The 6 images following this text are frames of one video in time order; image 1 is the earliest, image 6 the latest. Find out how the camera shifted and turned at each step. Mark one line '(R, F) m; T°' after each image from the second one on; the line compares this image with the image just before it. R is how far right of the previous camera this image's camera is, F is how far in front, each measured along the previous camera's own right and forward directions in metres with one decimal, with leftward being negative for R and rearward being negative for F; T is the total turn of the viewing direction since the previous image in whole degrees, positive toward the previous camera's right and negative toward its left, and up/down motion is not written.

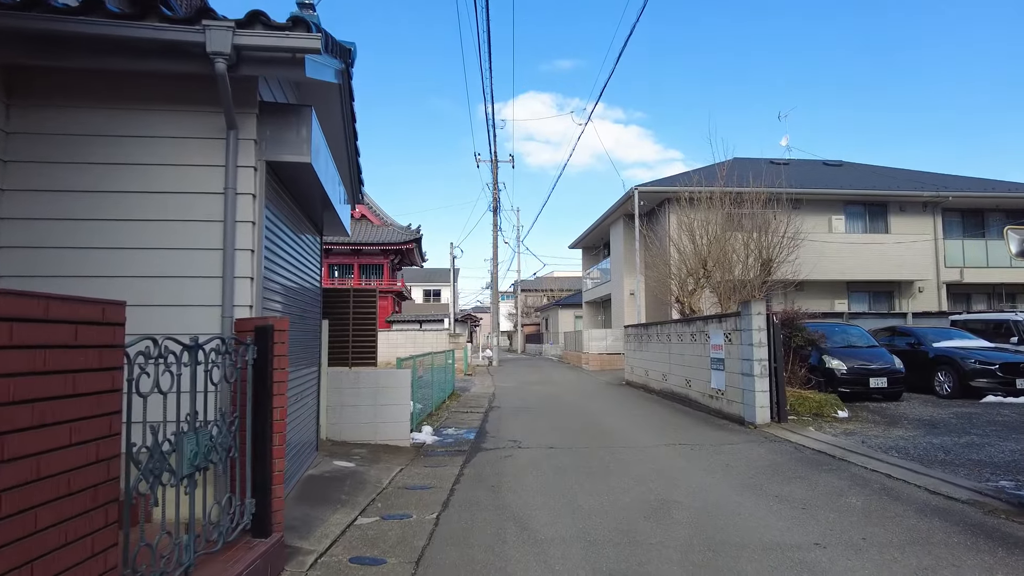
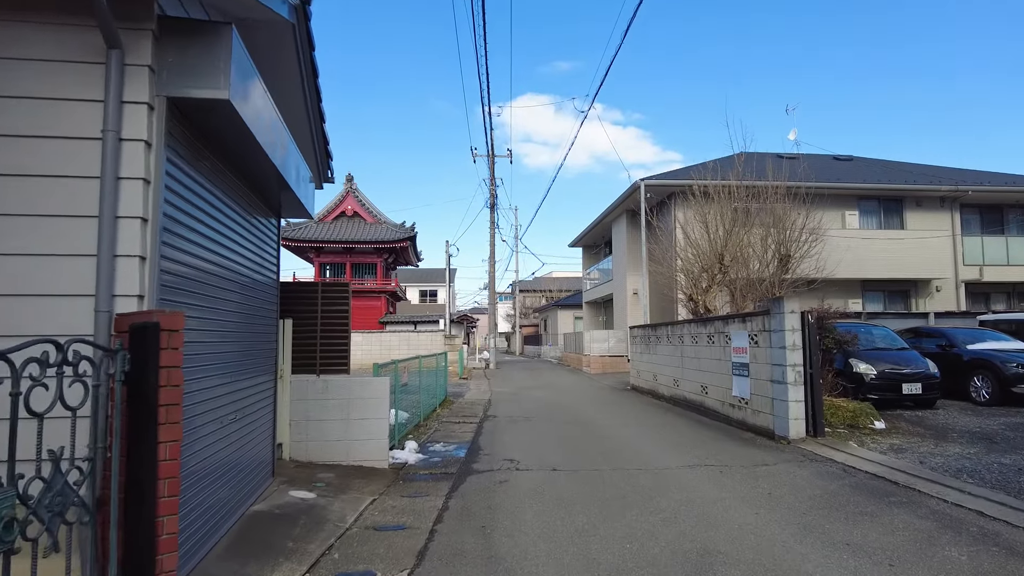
(0.0, +1.1) m; 0°
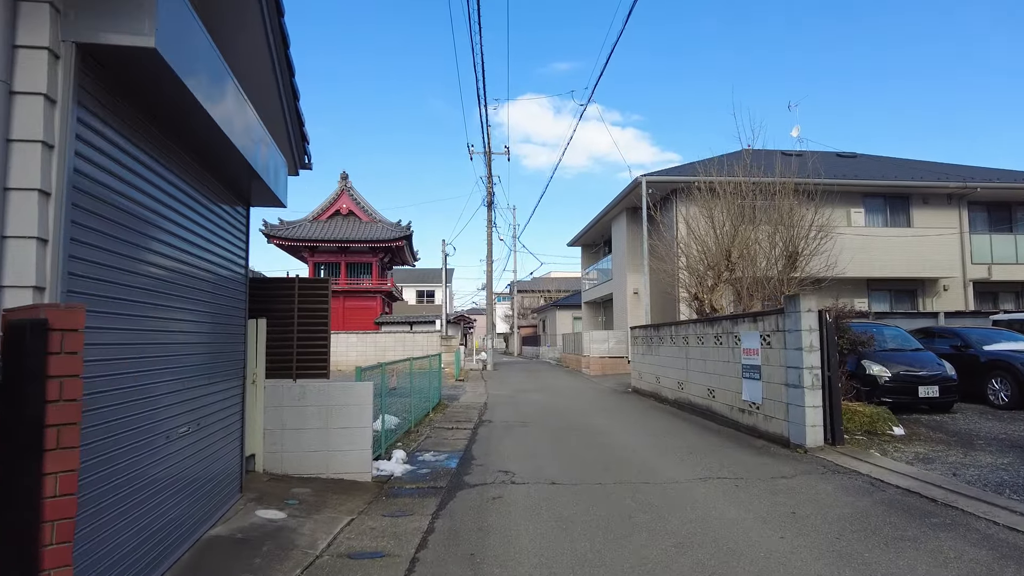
(0.0, +0.6) m; 0°
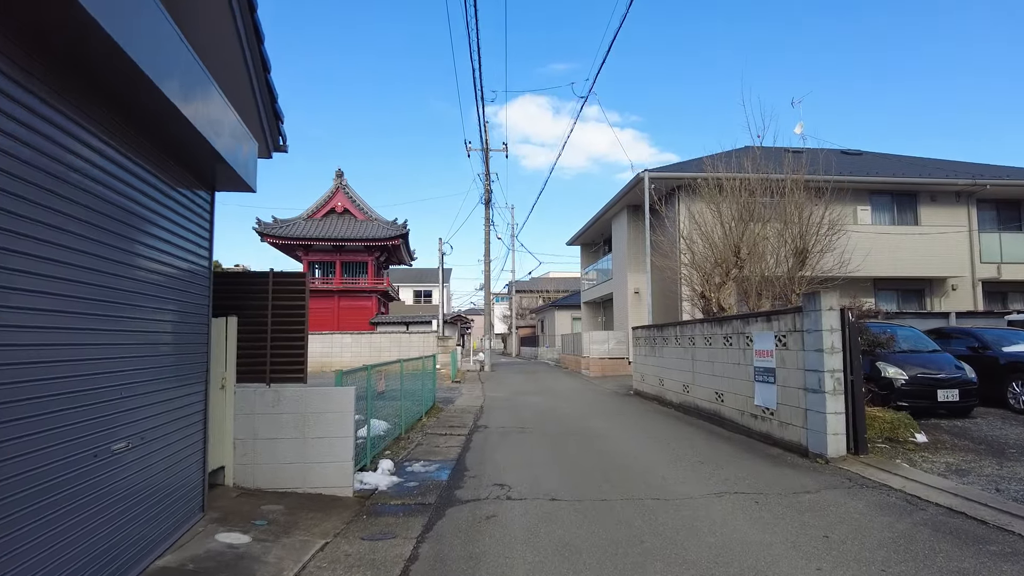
(0.0, +0.6) m; 0°
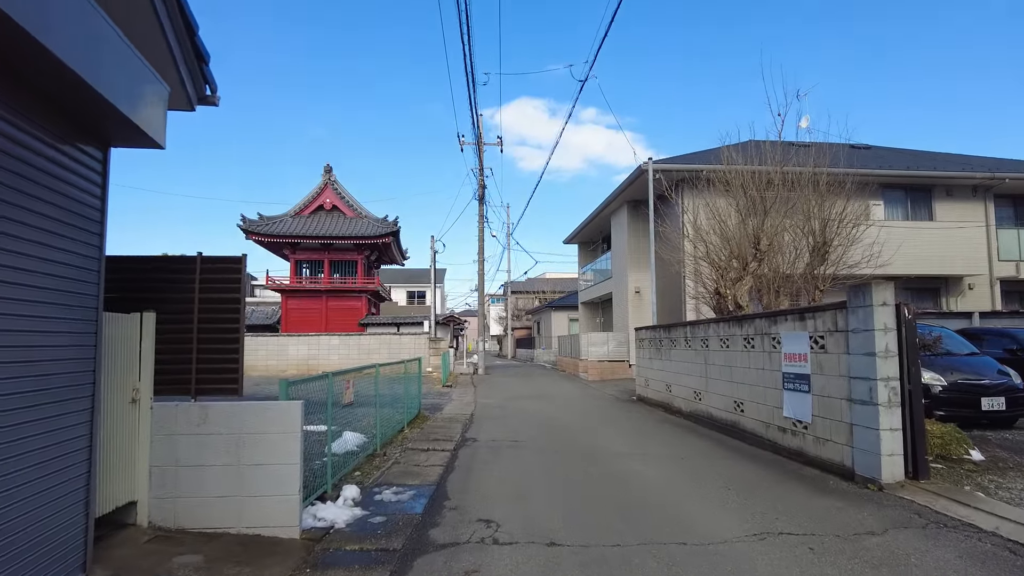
(+0.1, +1.1) m; 0°
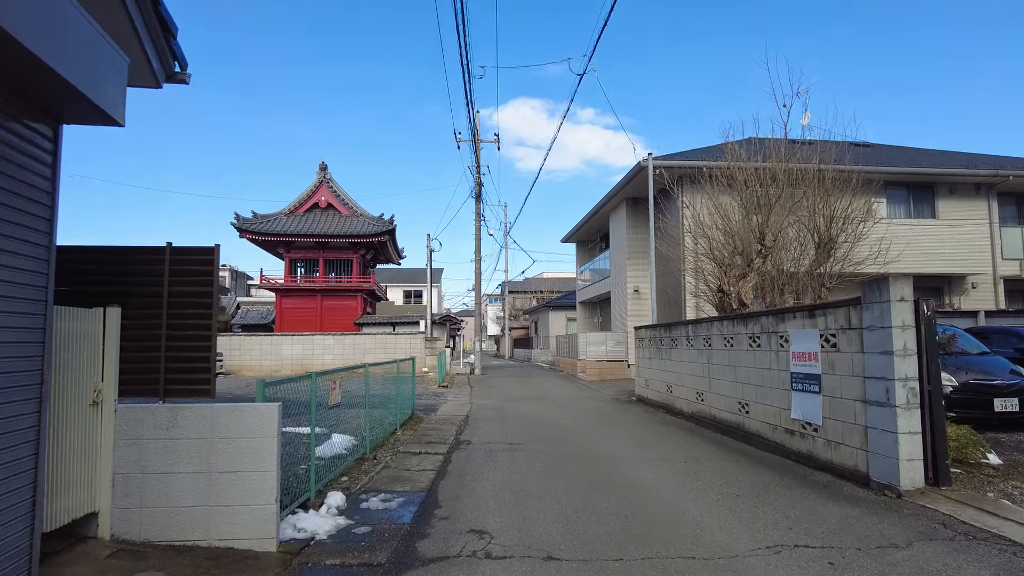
(0.0, +0.3) m; 0°
